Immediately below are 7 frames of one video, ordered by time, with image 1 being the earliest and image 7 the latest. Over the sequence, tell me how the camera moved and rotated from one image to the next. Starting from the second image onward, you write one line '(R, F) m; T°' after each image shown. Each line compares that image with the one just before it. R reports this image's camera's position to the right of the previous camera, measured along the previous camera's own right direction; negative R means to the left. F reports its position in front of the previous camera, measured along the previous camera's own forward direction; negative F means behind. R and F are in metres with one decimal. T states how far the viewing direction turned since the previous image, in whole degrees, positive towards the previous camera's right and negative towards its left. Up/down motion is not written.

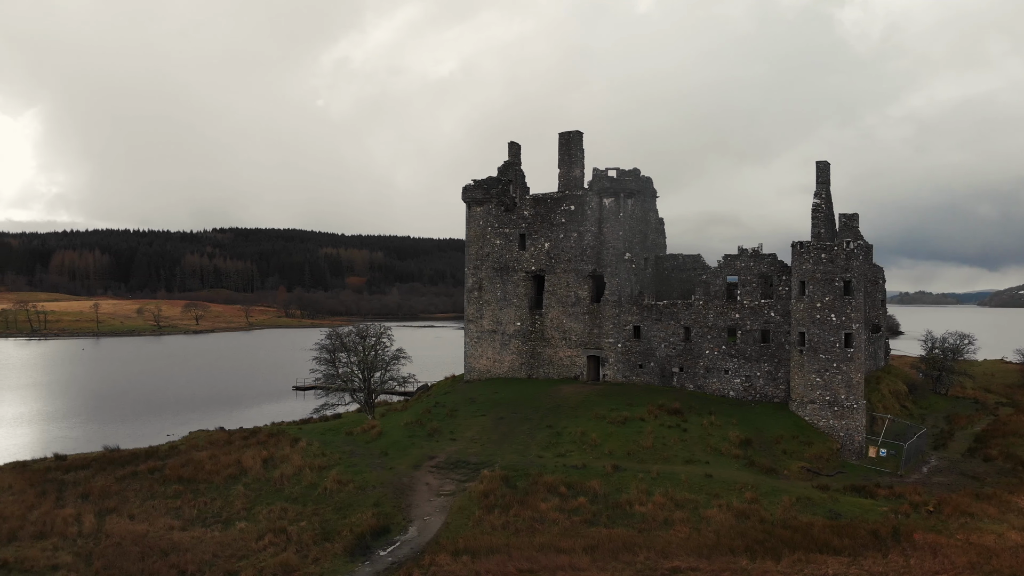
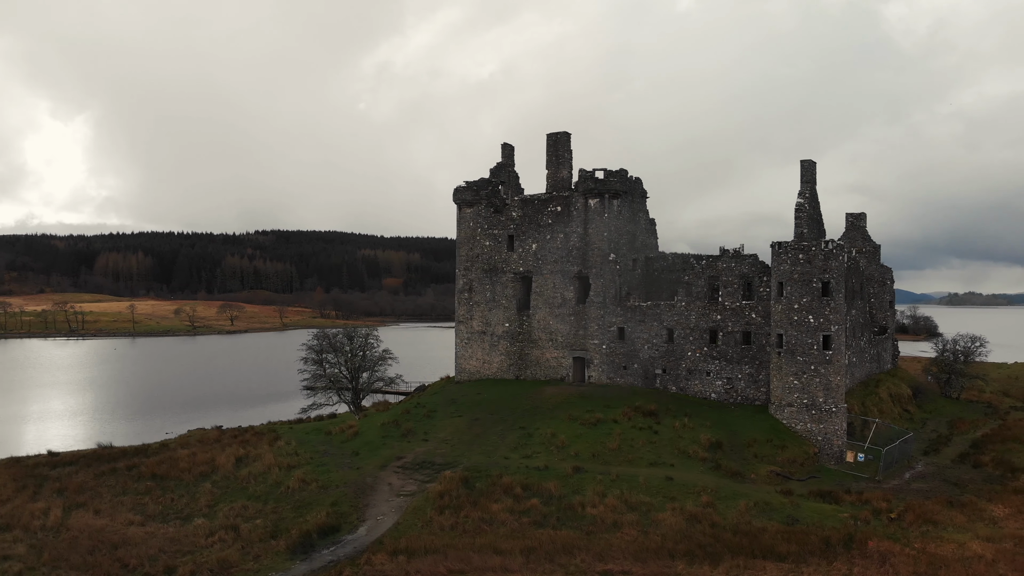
(+2.6, 0.0) m; -3°
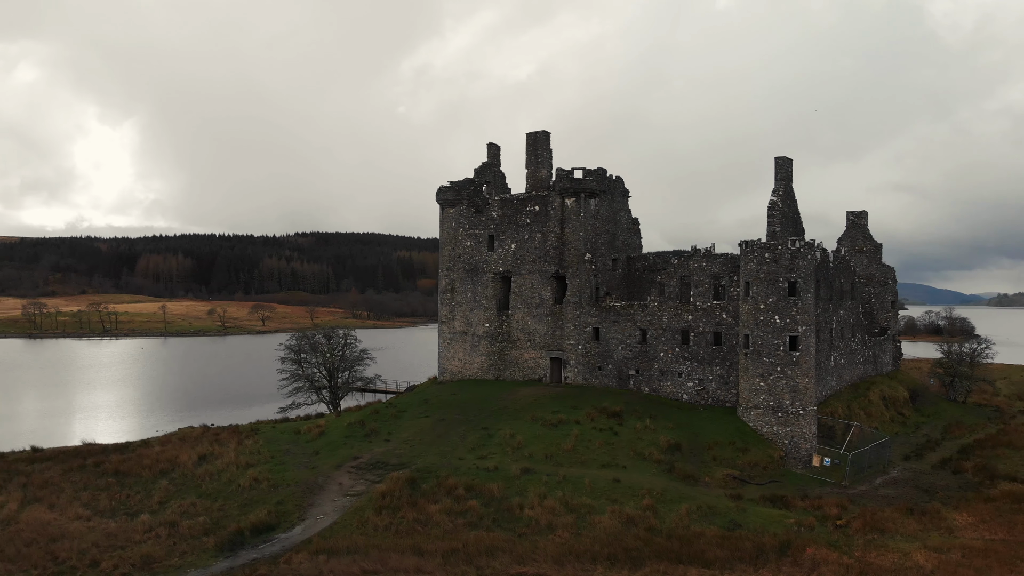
(+3.0, +0.2) m; -3°
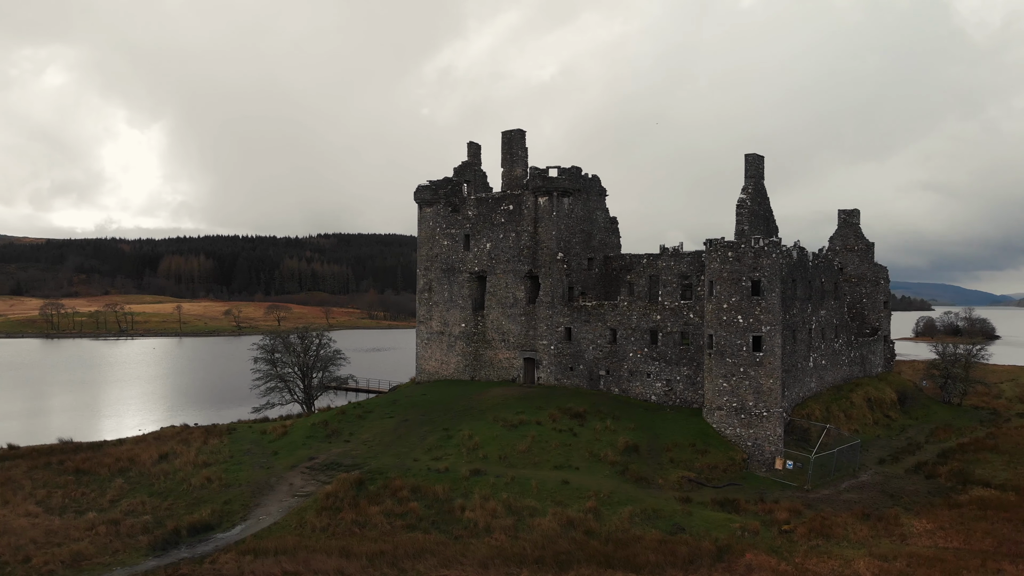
(+2.5, +0.3) m; -1°
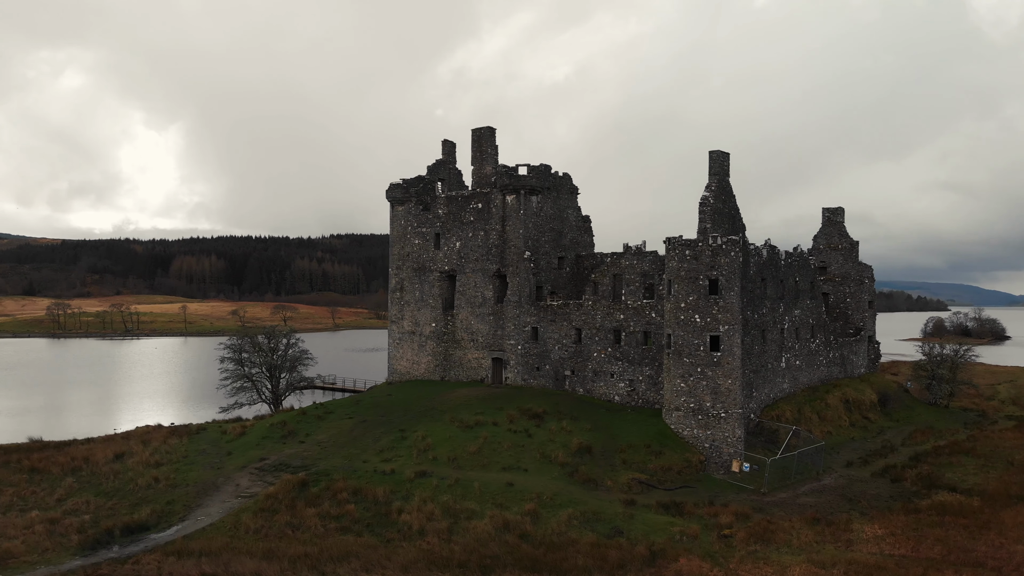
(+2.3, +0.4) m; -1°
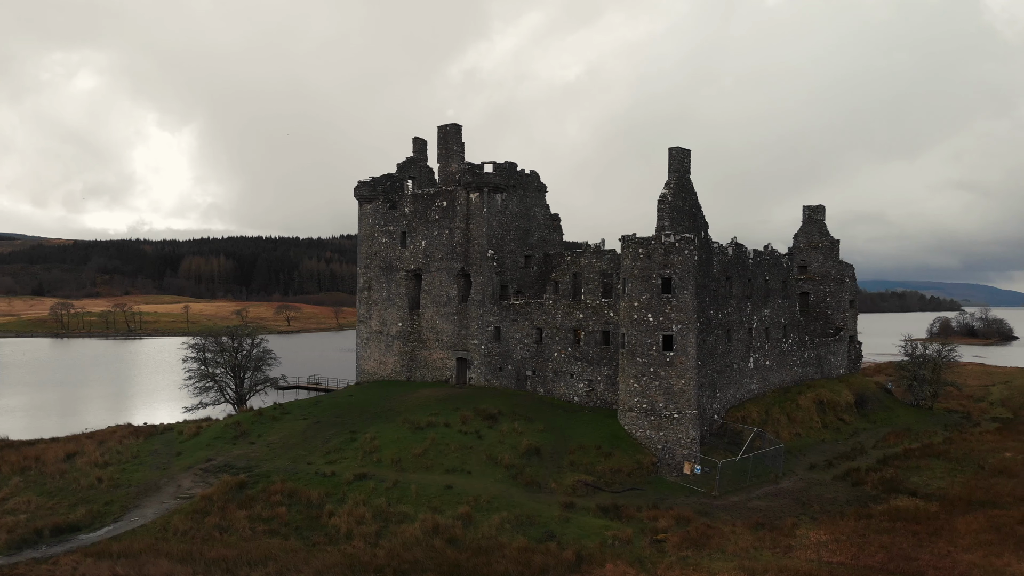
(+2.3, +0.4) m; -1°
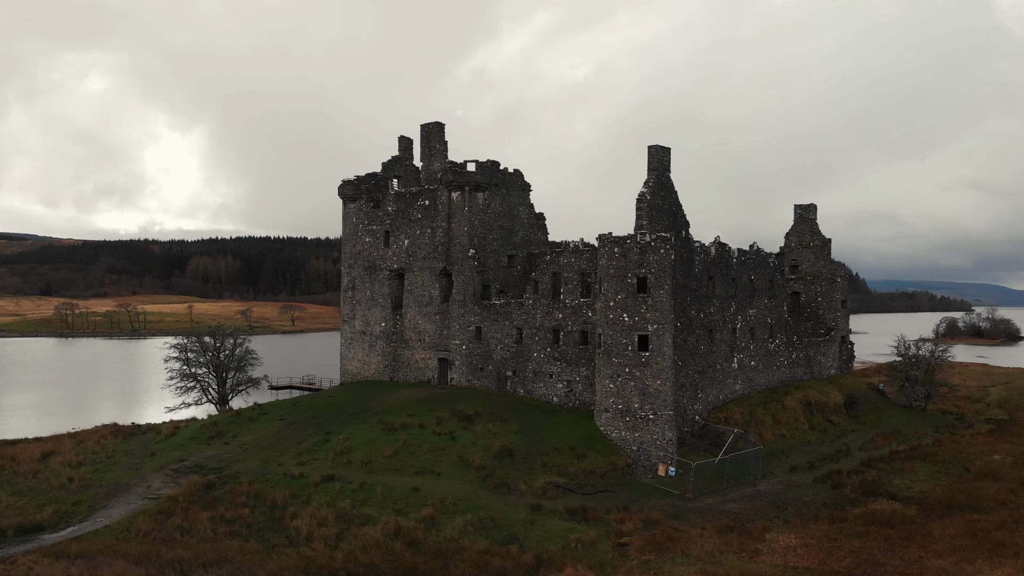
(+1.3, +0.2) m; -1°
